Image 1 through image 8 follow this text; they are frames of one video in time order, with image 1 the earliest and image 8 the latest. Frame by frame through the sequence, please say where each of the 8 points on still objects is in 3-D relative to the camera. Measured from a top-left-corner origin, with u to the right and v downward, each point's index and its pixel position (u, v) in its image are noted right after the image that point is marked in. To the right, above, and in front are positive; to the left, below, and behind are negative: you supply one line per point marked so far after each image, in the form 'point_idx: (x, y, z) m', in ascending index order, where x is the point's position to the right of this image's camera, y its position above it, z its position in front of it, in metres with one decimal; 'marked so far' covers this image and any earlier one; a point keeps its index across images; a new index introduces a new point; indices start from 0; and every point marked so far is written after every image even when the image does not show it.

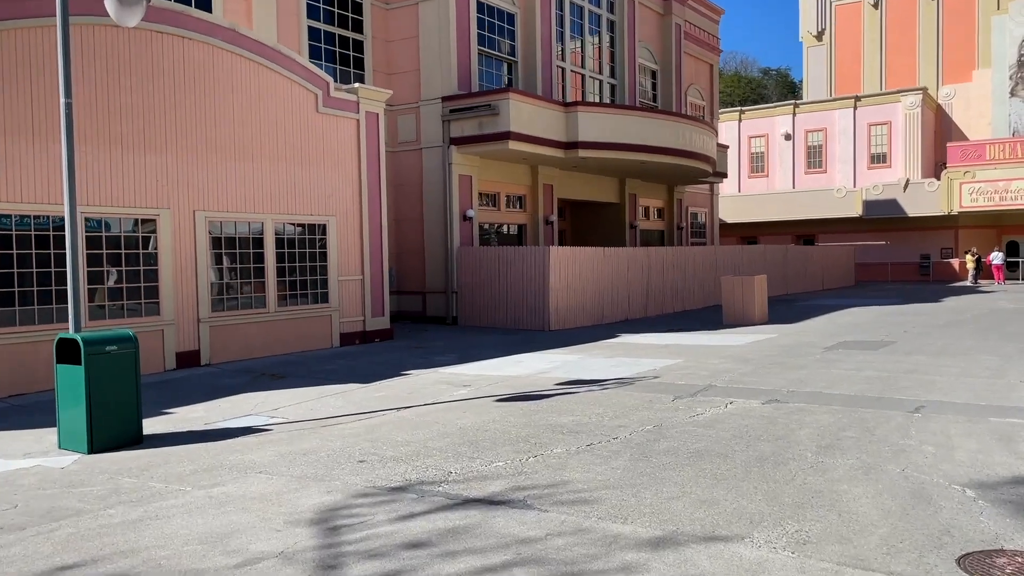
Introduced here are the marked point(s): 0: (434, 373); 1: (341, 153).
0: (-1.1, -1.2, +12.0) m
1: (-3.2, +2.6, +15.8) m
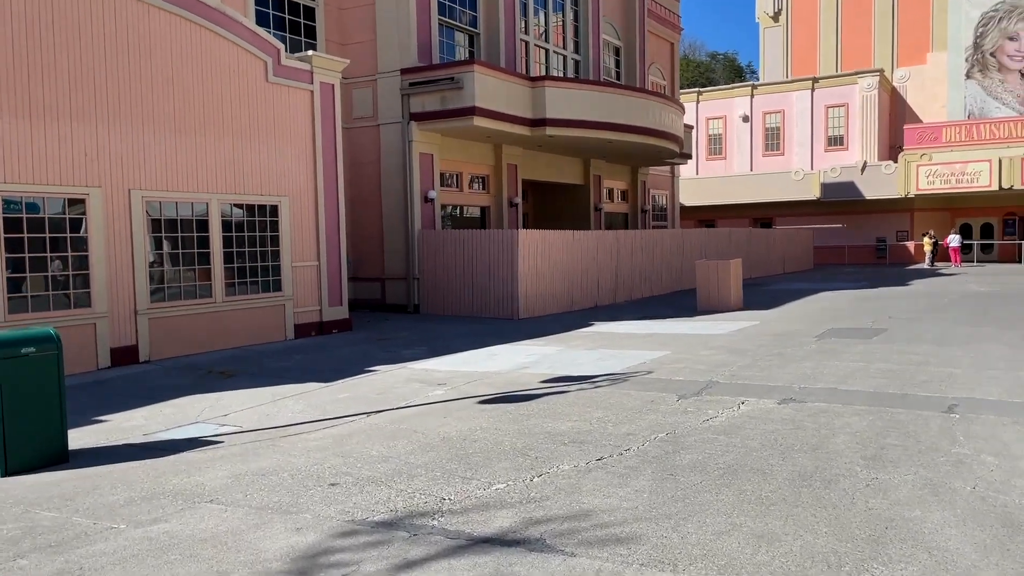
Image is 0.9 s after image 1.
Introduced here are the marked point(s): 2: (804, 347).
0: (-1.4, -1.1, +10.9) m
1: (-3.8, +2.8, +14.5) m
2: (+4.1, -0.8, +11.8) m
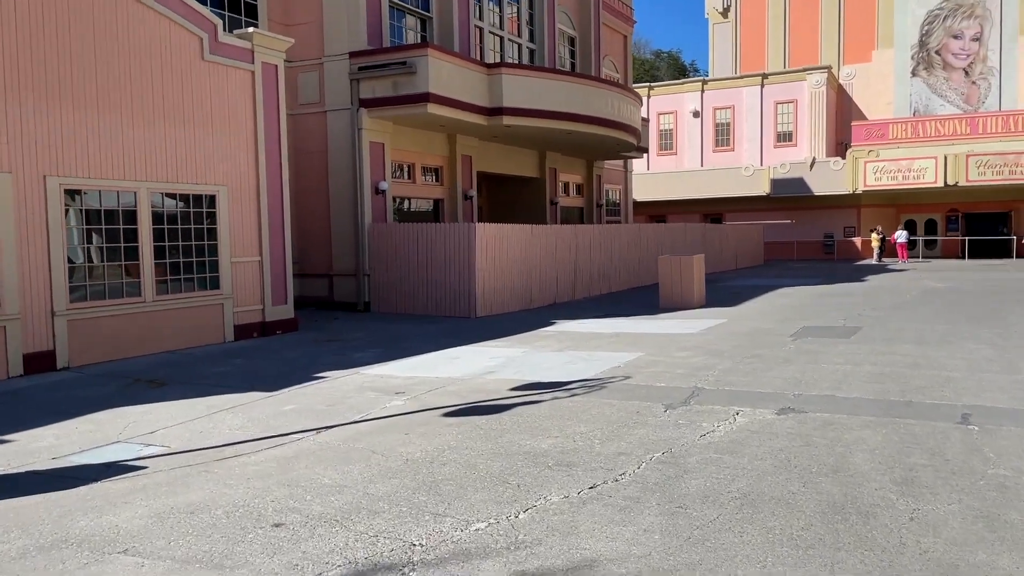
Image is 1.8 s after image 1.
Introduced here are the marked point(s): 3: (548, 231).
0: (-1.8, -1.0, +9.9) m
1: (-4.4, +2.8, +13.3) m
2: (+3.6, -0.8, +11.1) m
3: (+0.8, +1.3, +19.0) m
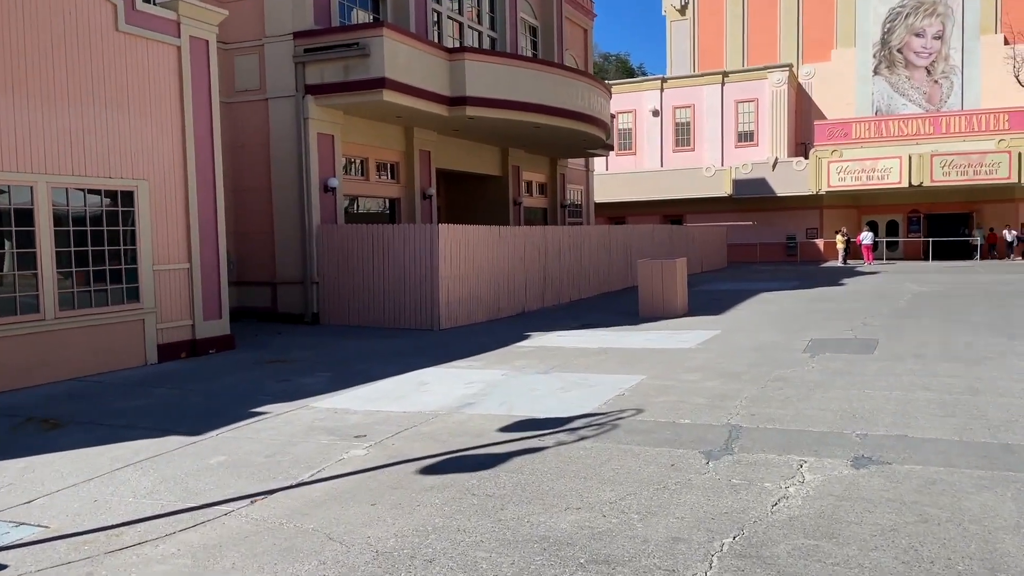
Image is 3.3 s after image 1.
0: (-2.0, -1.2, +8.0) m
1: (-4.8, +2.6, +11.3) m
2: (+3.4, -0.9, +9.6) m
3: (+0.1, +1.1, +17.3) m
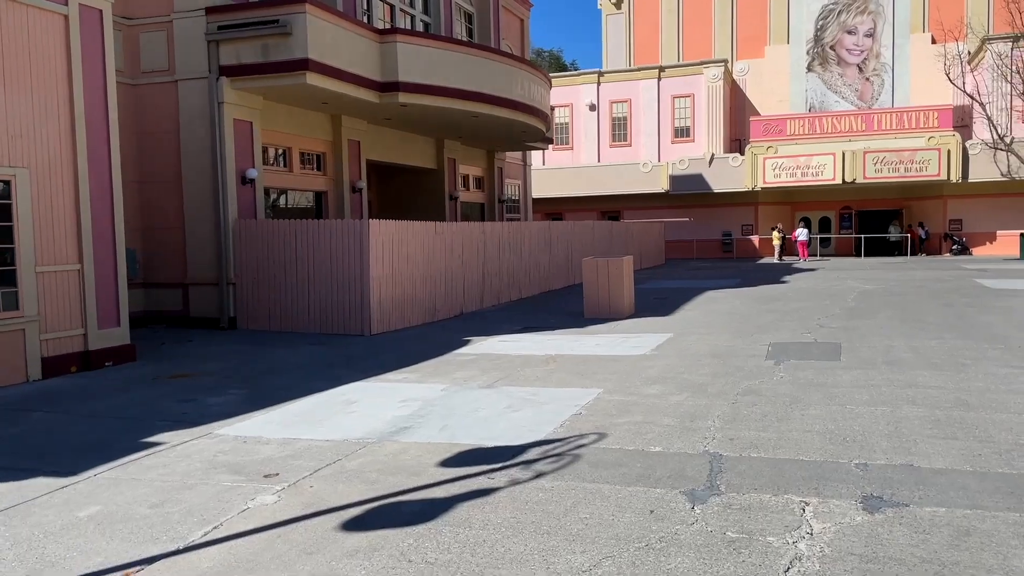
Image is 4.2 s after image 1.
0: (-2.5, -1.2, +6.8) m
1: (-5.5, +2.6, +9.8) m
2: (+2.7, -0.9, +8.8) m
3: (-1.1, +1.1, +16.2) m
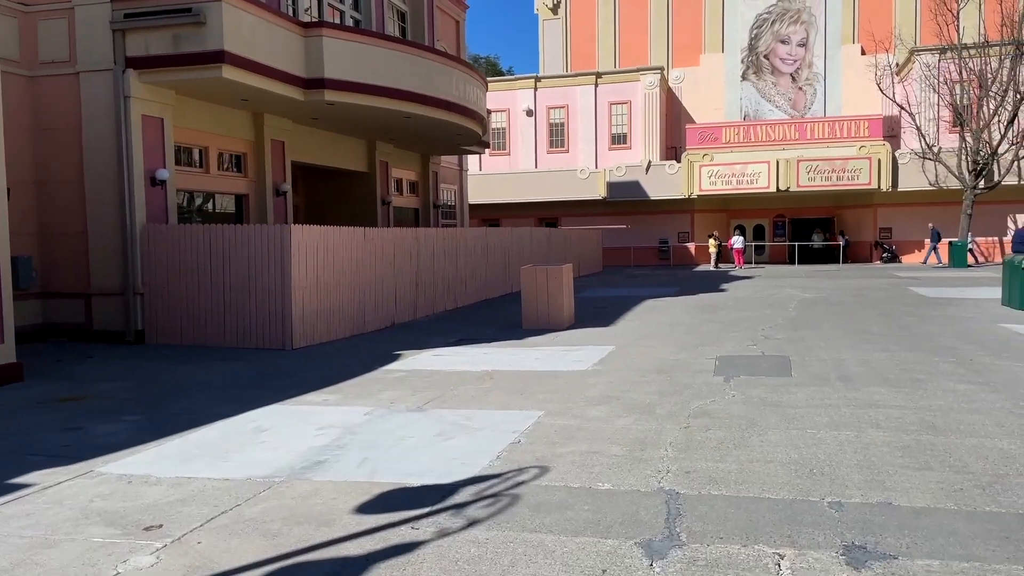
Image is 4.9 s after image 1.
0: (-3.0, -1.3, +5.8) m
1: (-6.3, +2.5, +8.7) m
2: (+2.1, -1.1, +8.2) m
3: (-2.3, +0.9, +15.3) m
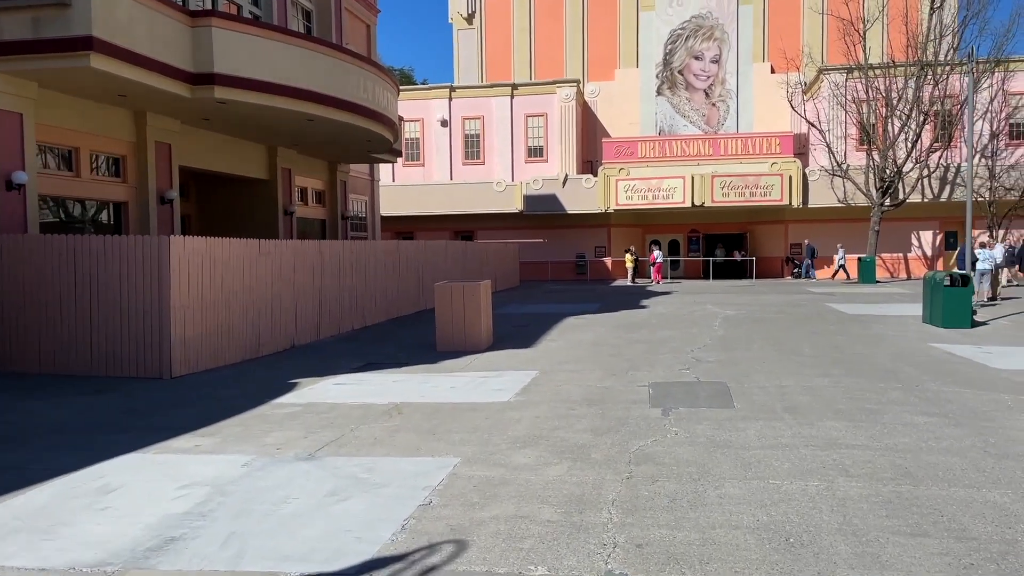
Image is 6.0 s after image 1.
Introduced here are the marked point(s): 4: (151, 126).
0: (-3.5, -1.5, +4.3) m
1: (-7.0, +2.3, +6.9) m
2: (+1.3, -1.2, +7.2) m
3: (-3.8, +0.6, +13.8) m
4: (-6.3, +2.8, +14.7) m
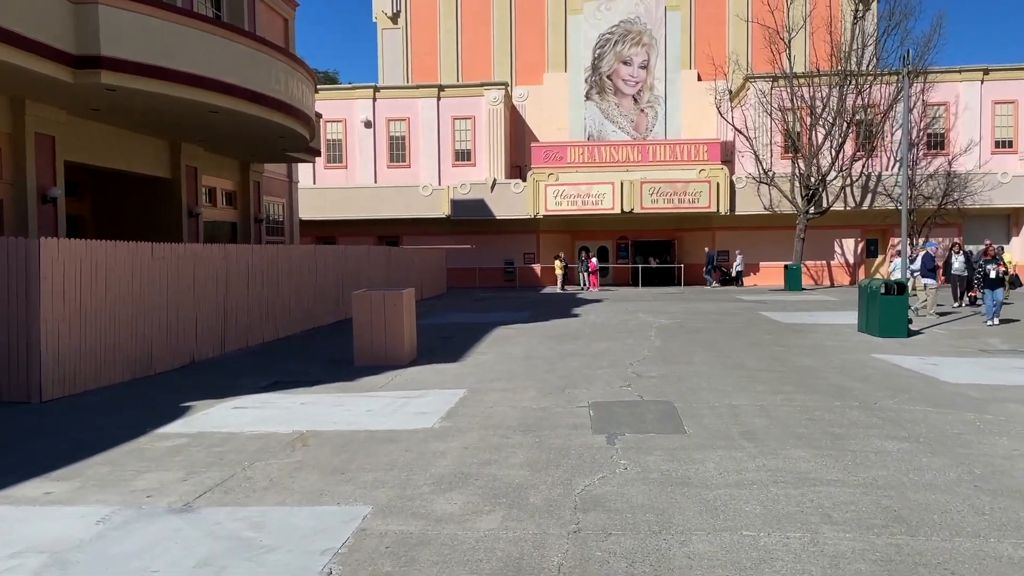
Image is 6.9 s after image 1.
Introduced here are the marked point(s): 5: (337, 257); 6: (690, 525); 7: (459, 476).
0: (-3.7, -1.6, +2.9) m
1: (-7.5, +2.2, +5.2) m
2: (+0.8, -1.3, +6.2) m
3: (-4.9, +0.5, +12.4) m
4: (-7.5, +2.7, +13.1) m
5: (-4.1, +0.7, +19.9) m
6: (+1.0, -1.4, +4.9) m
7: (-0.4, -1.4, +6.1) m
